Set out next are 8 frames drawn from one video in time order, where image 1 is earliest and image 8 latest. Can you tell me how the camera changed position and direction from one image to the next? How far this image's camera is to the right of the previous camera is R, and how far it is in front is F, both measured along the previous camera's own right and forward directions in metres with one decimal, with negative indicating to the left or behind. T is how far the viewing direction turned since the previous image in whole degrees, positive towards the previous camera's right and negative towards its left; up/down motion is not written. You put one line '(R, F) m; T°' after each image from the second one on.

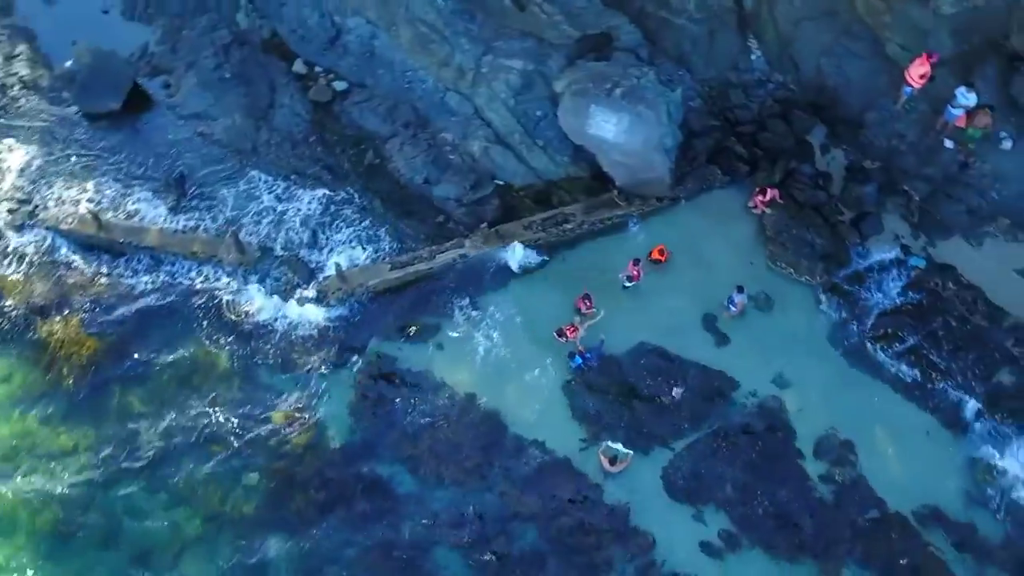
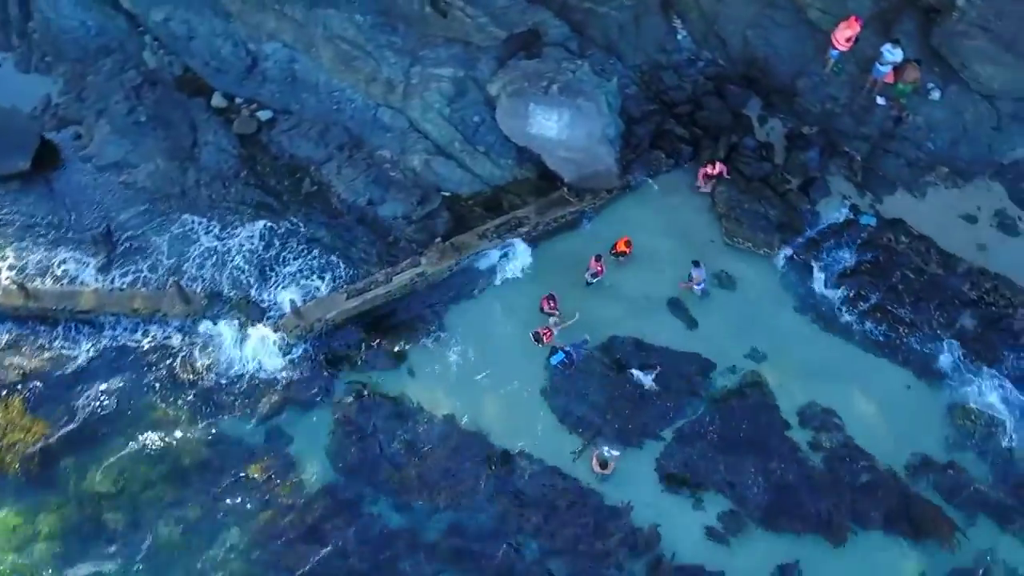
(-0.6, +0.5) m; +5°
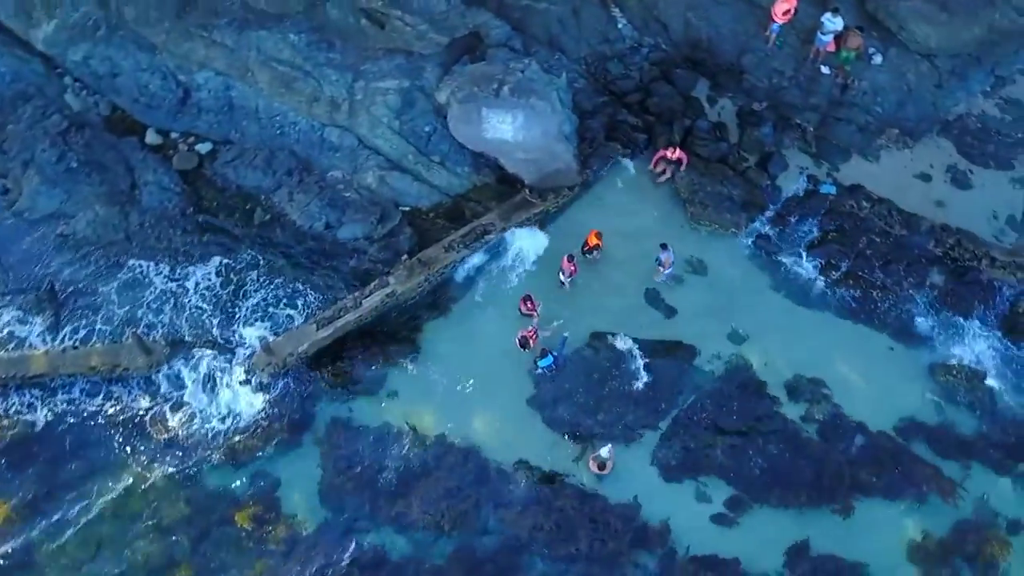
(-0.7, +0.4) m; +4°
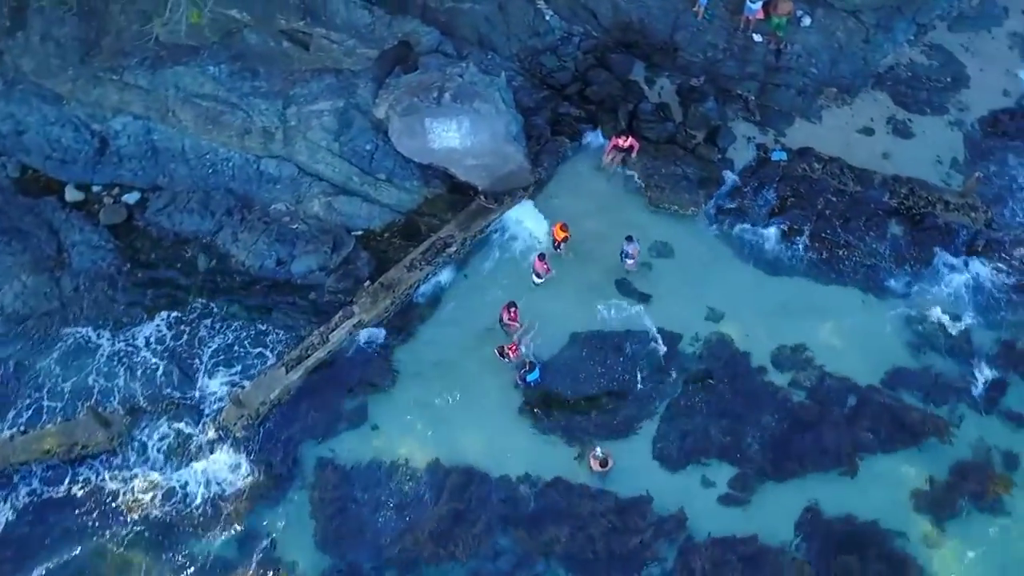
(-0.9, +0.6) m; +5°
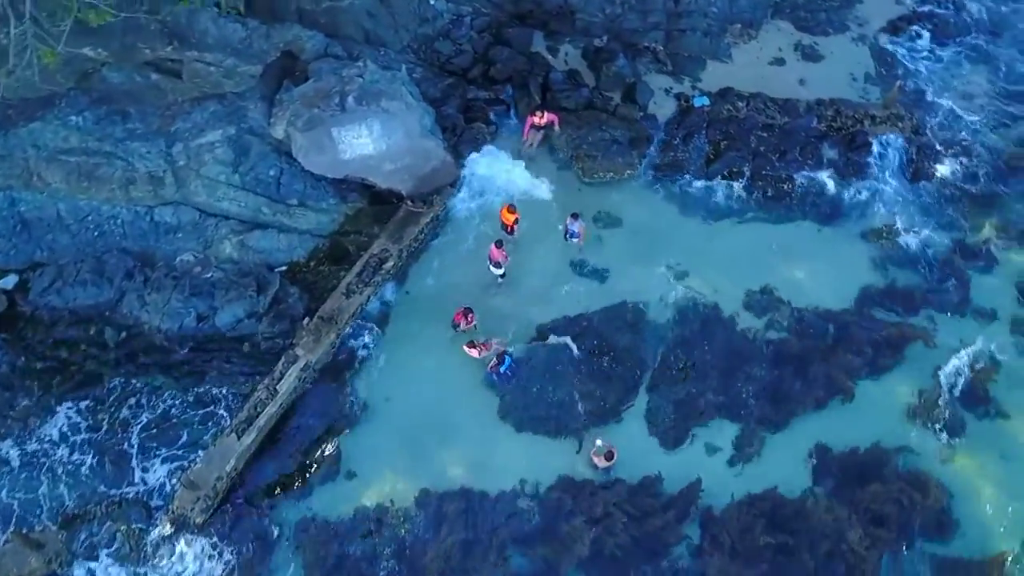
(-1.1, +1.4) m; +7°
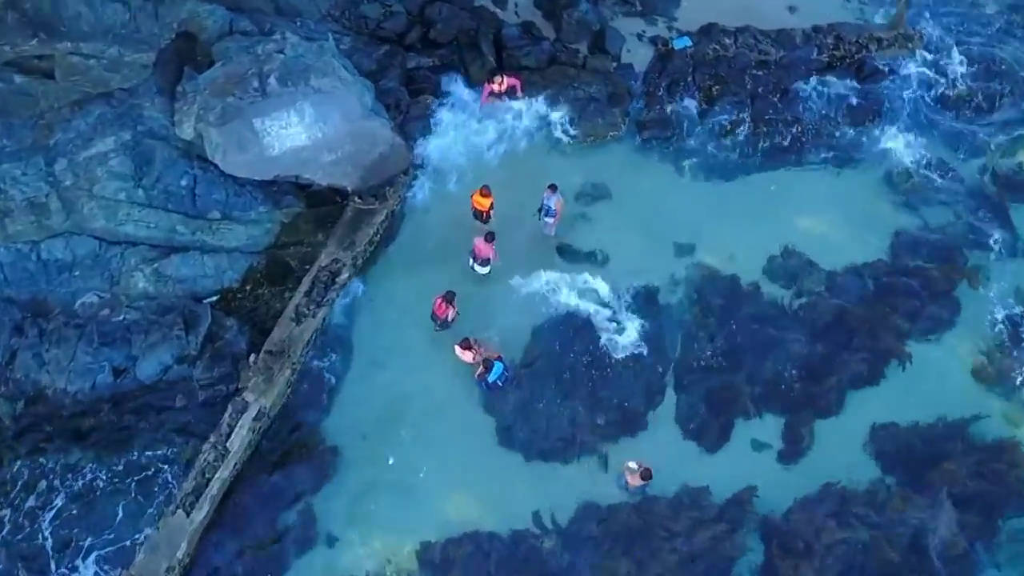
(-0.6, +2.9) m; +4°
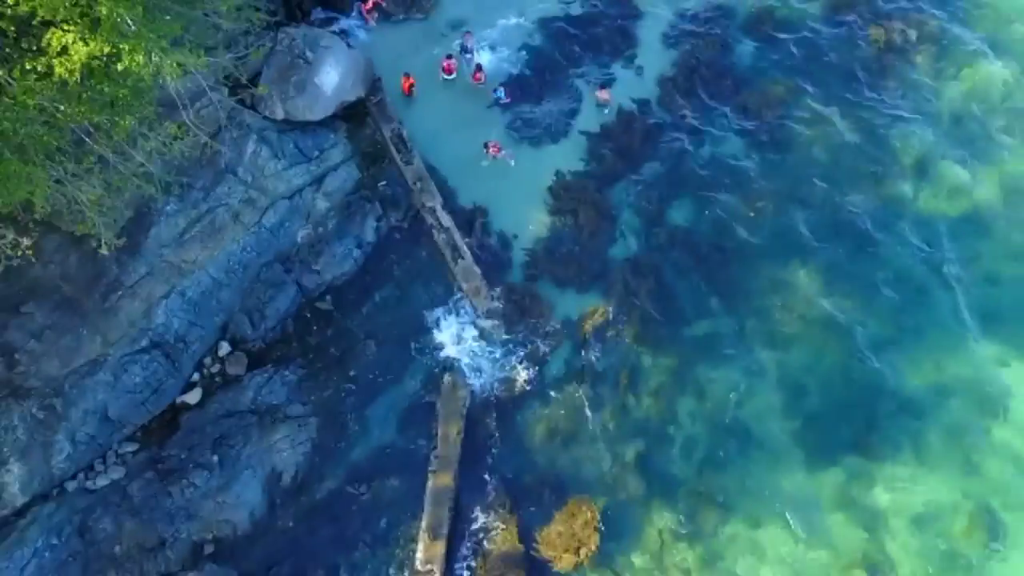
(+0.3, -8.3) m; -5°
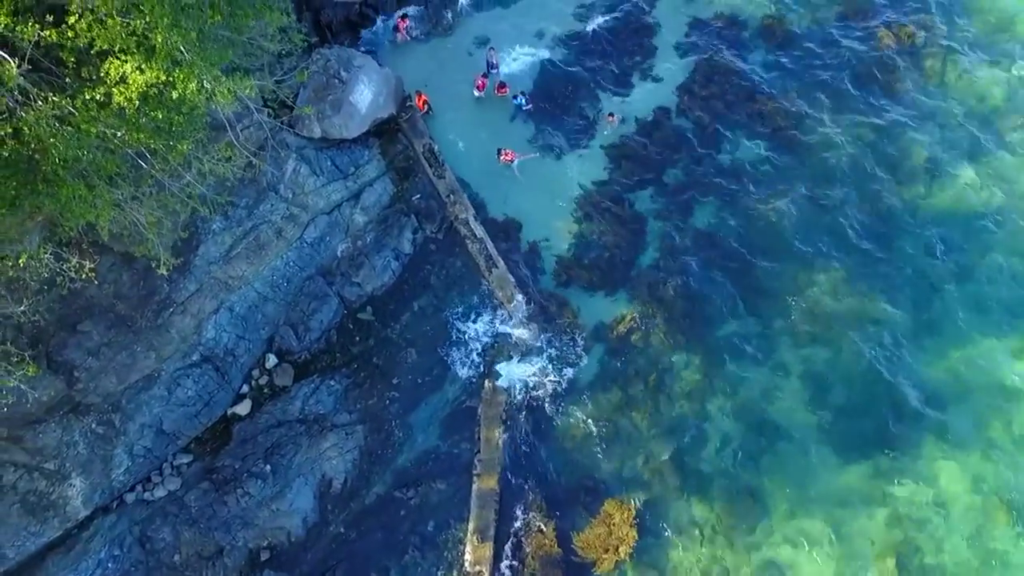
(-1.0, -0.6) m; 0°
